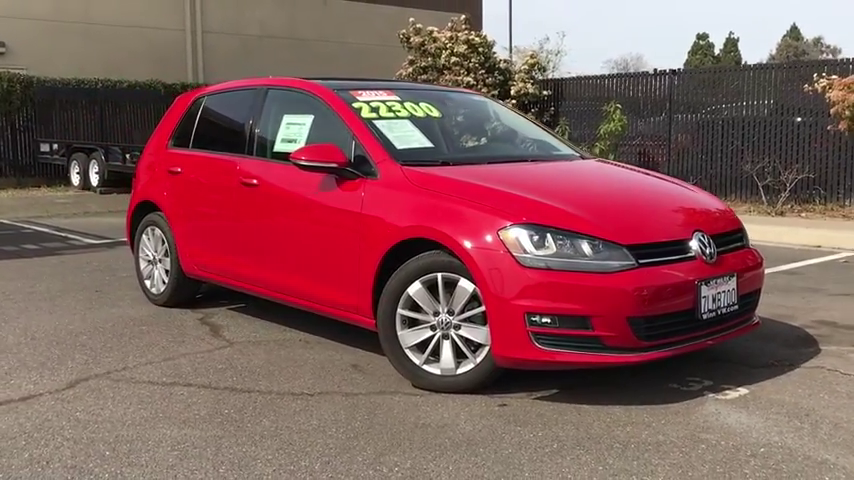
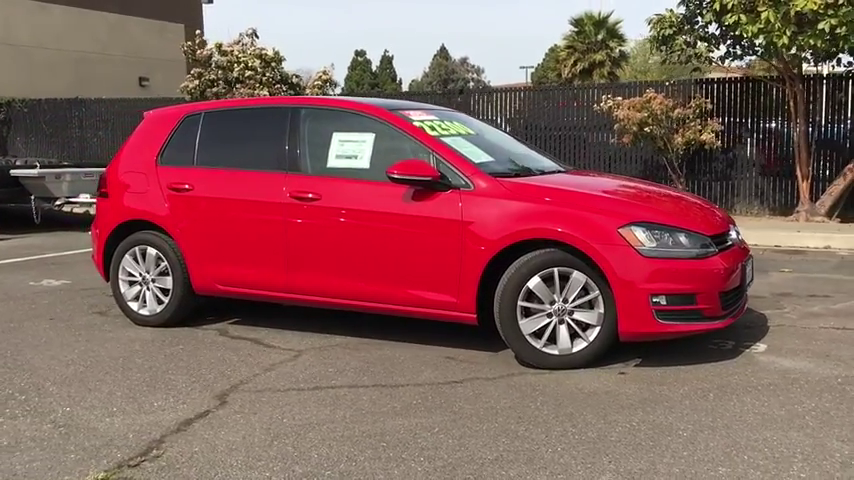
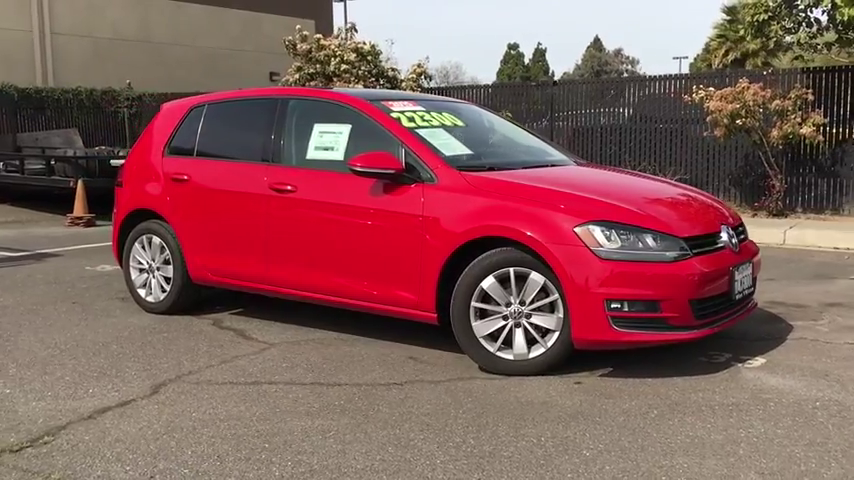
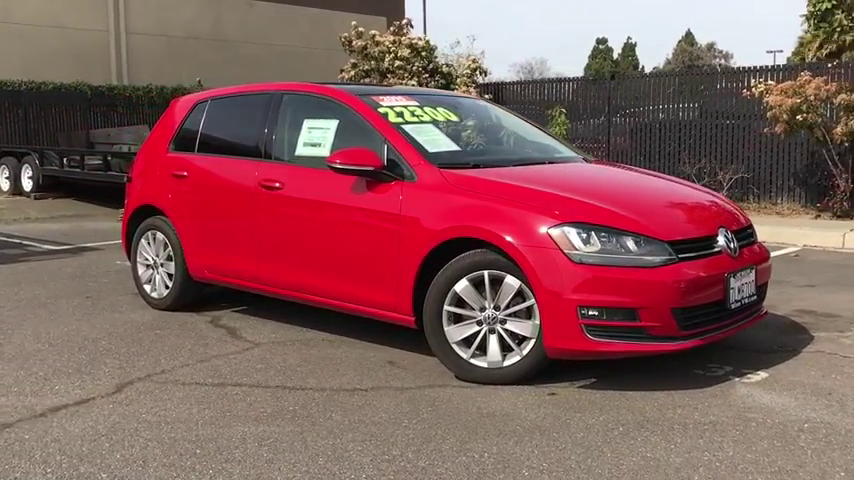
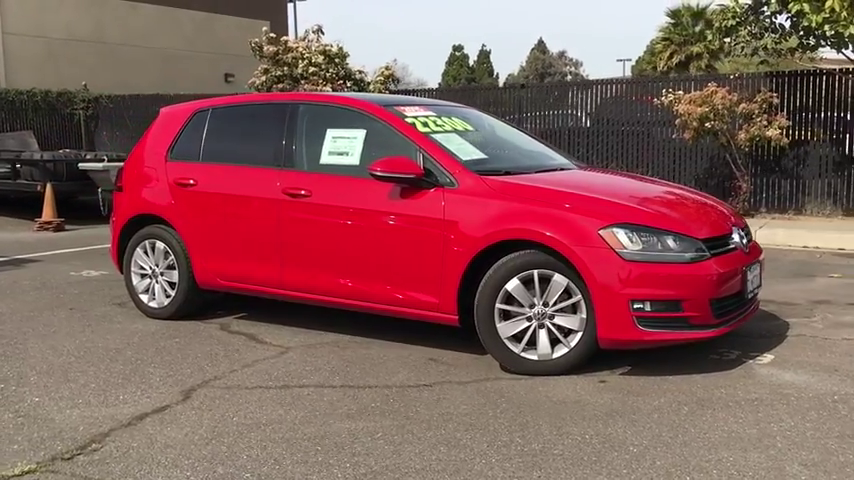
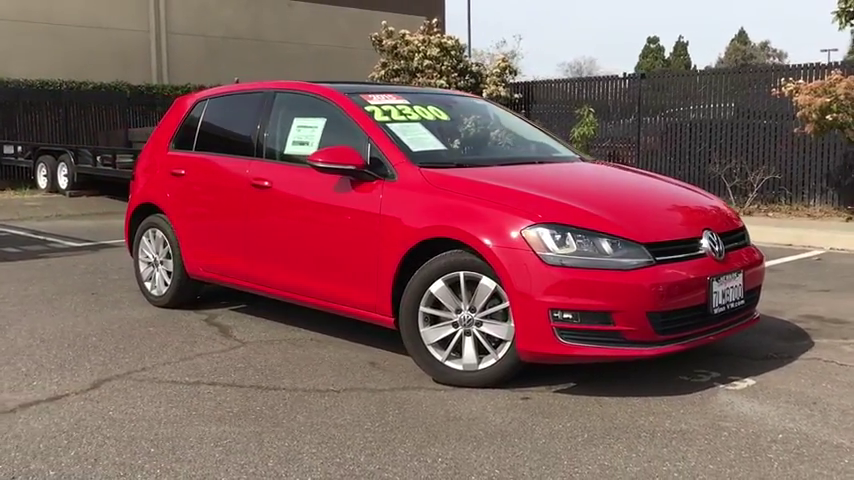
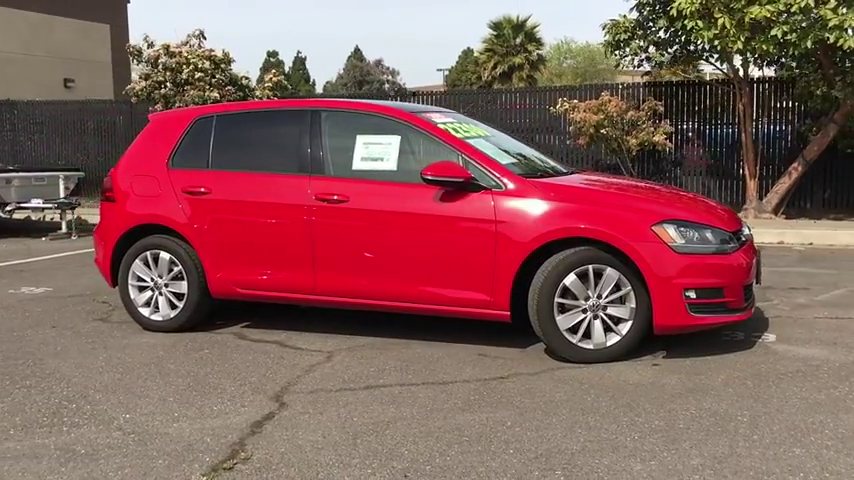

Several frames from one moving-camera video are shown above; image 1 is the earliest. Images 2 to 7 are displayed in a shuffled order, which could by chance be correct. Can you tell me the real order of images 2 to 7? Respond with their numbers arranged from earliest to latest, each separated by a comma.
6, 4, 3, 5, 2, 7
